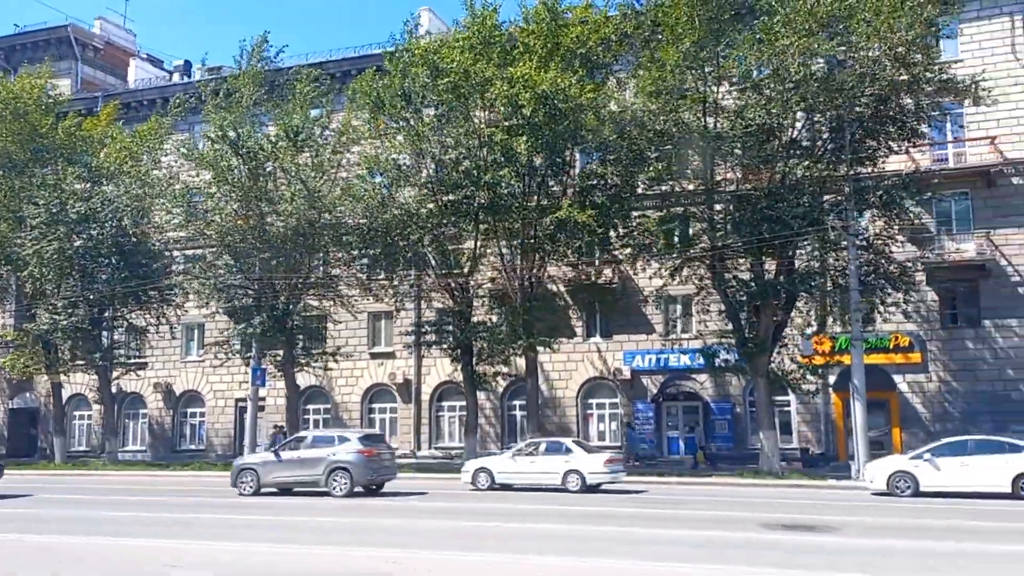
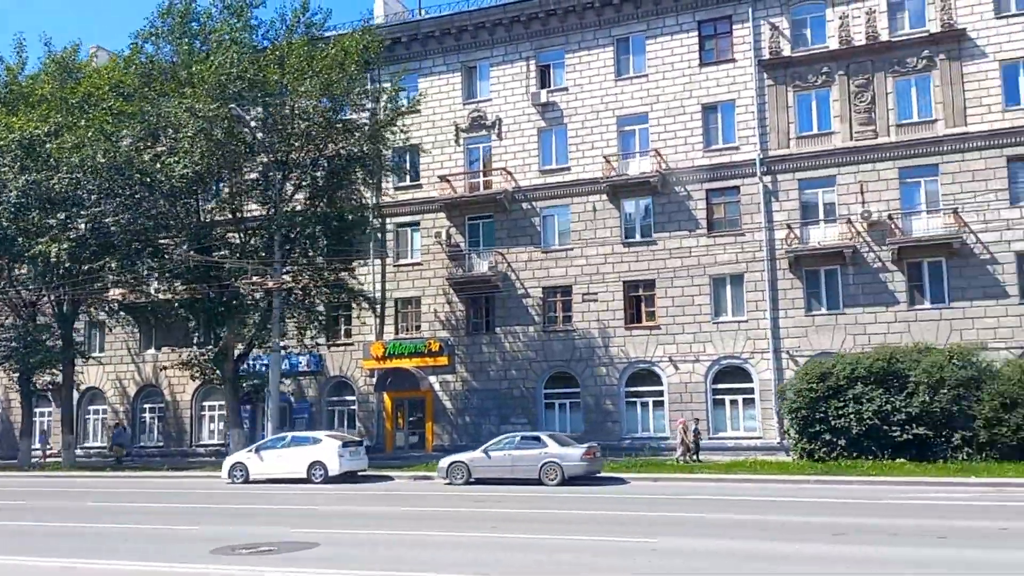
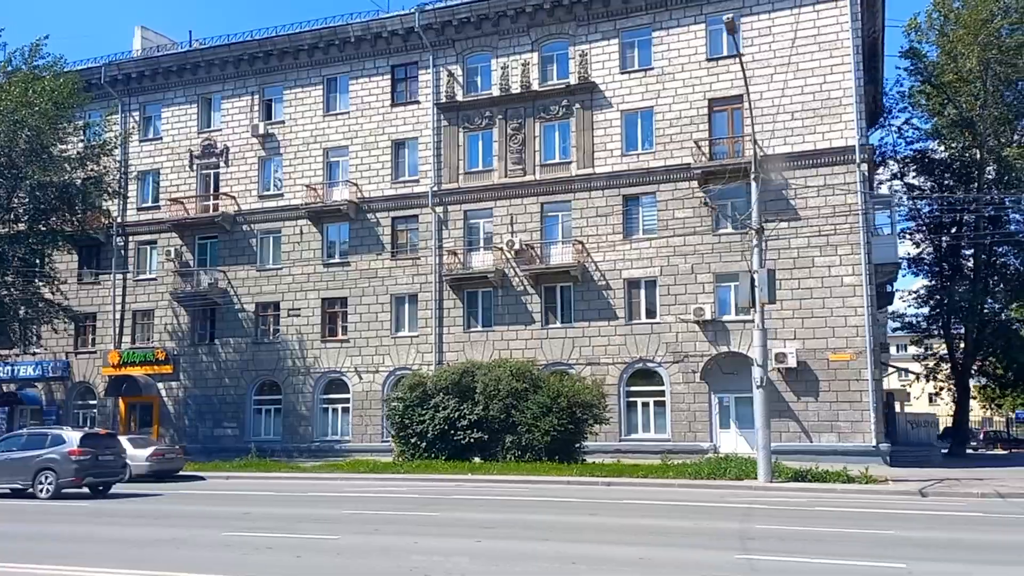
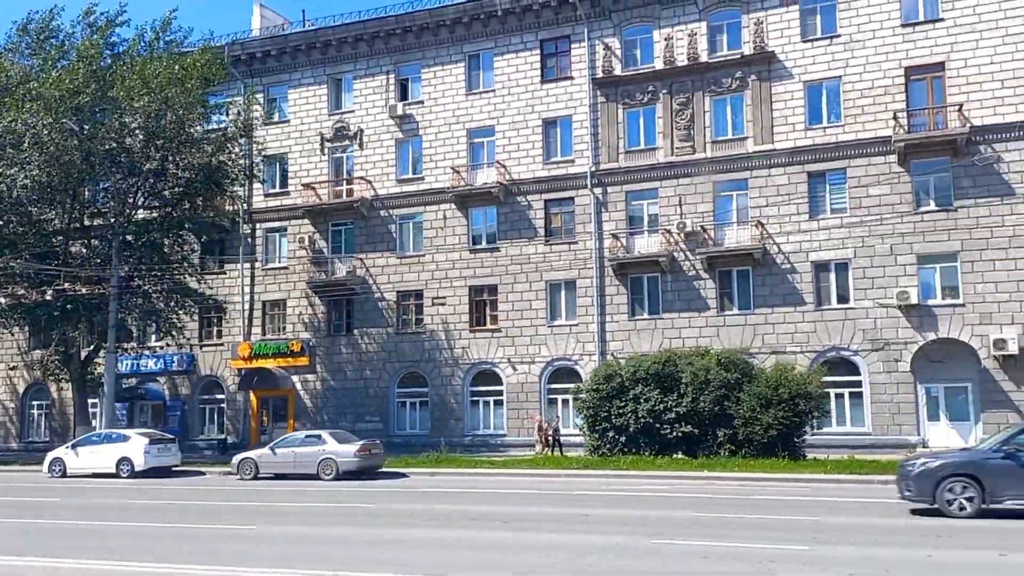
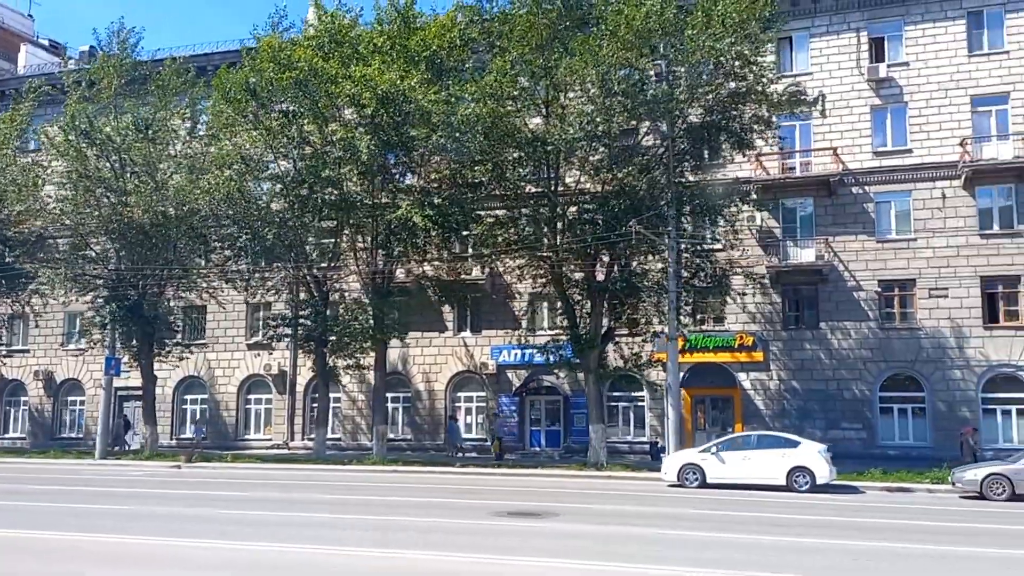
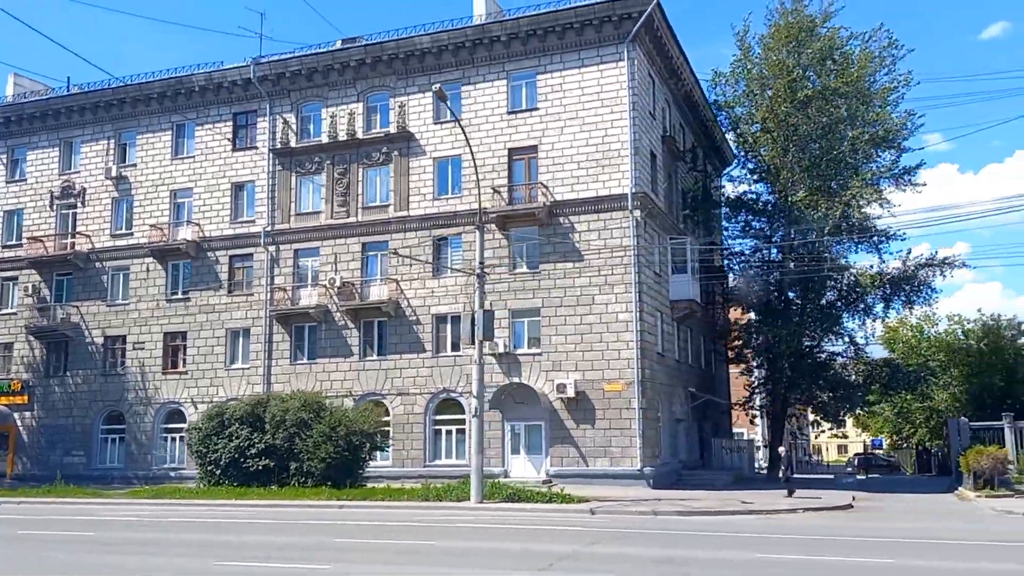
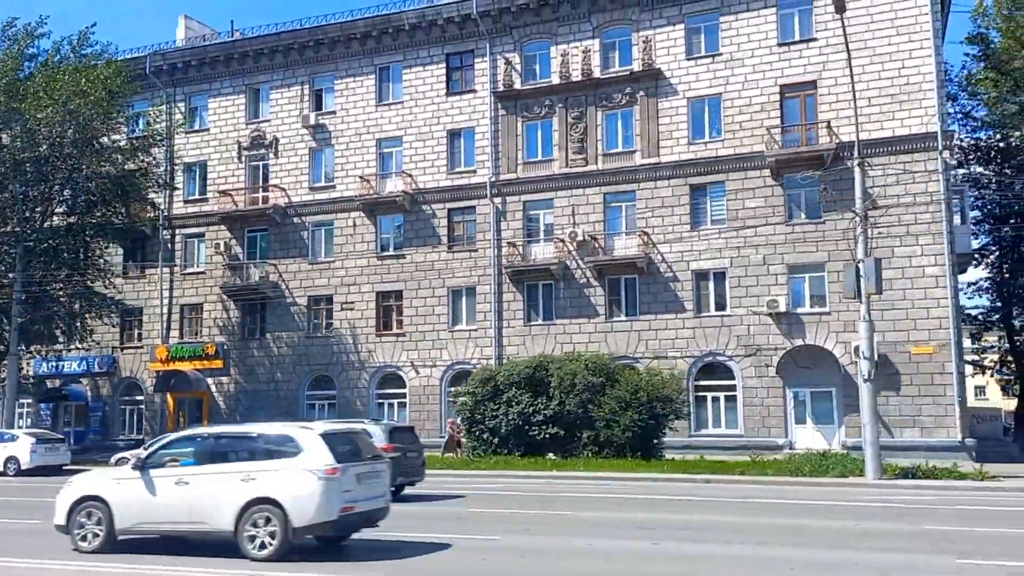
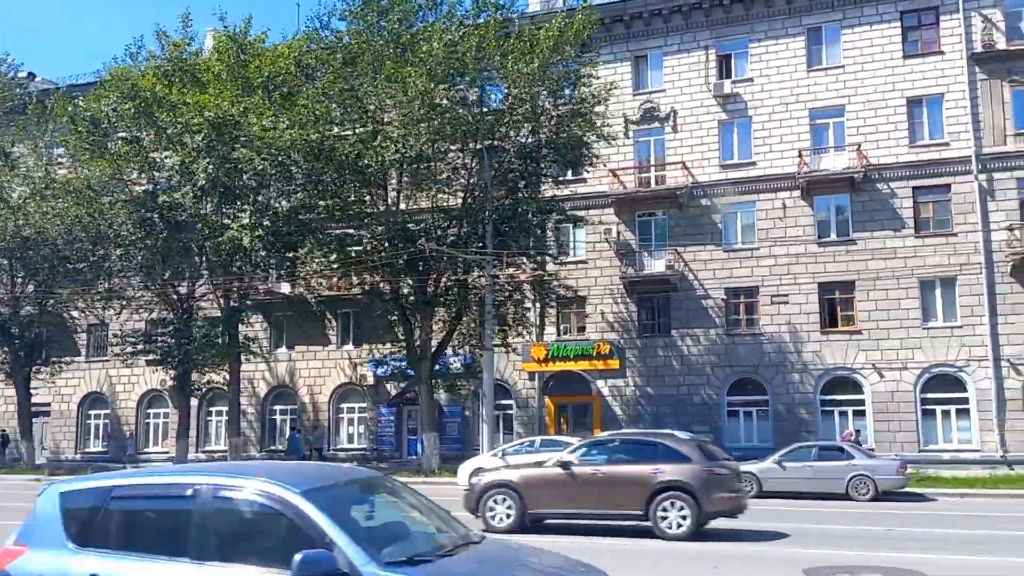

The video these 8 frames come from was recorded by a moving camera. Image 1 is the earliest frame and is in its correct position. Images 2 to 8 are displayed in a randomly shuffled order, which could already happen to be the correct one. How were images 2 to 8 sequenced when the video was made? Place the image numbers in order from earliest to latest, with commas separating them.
5, 8, 2, 4, 7, 3, 6
